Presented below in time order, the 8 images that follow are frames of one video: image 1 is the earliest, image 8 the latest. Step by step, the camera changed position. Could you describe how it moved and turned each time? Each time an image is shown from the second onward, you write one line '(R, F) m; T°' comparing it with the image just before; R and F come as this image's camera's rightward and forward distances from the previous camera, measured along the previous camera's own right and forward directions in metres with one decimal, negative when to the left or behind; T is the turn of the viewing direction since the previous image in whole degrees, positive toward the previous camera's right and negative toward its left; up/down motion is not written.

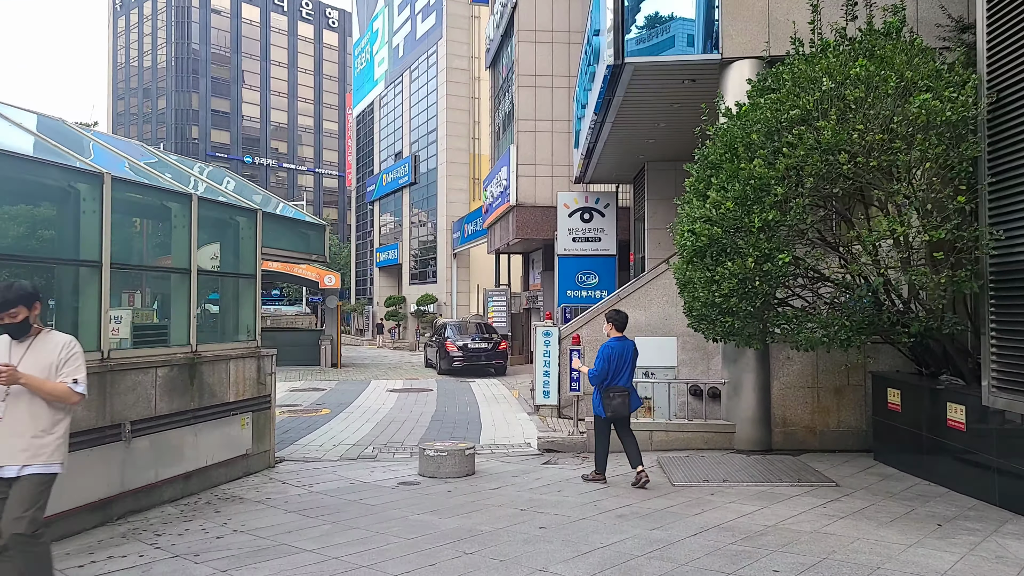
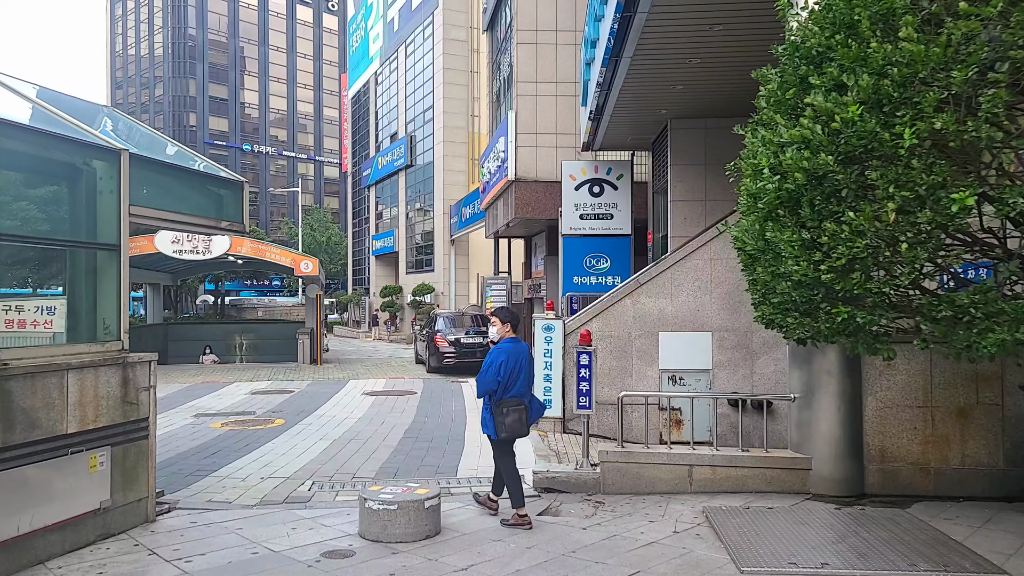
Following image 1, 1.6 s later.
(+0.2, +2.2) m; 0°
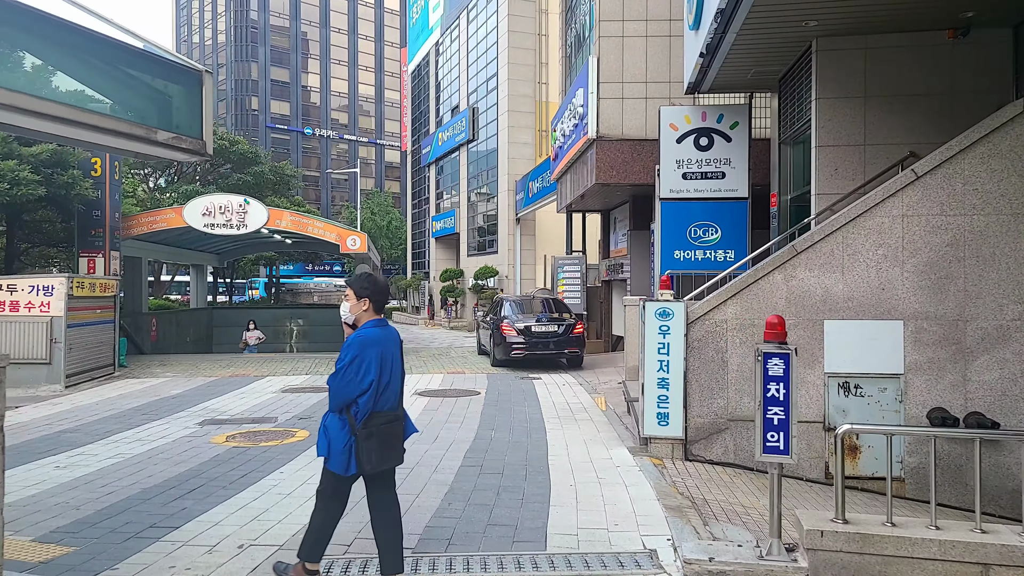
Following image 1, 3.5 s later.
(-0.3, +2.5) m; -5°
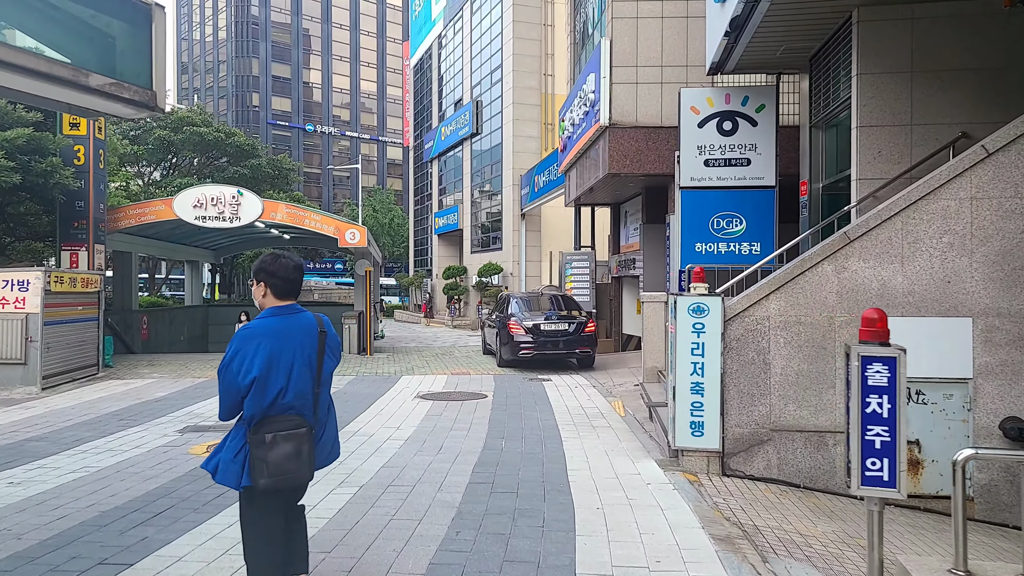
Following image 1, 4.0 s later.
(-0.1, +0.7) m; 0°
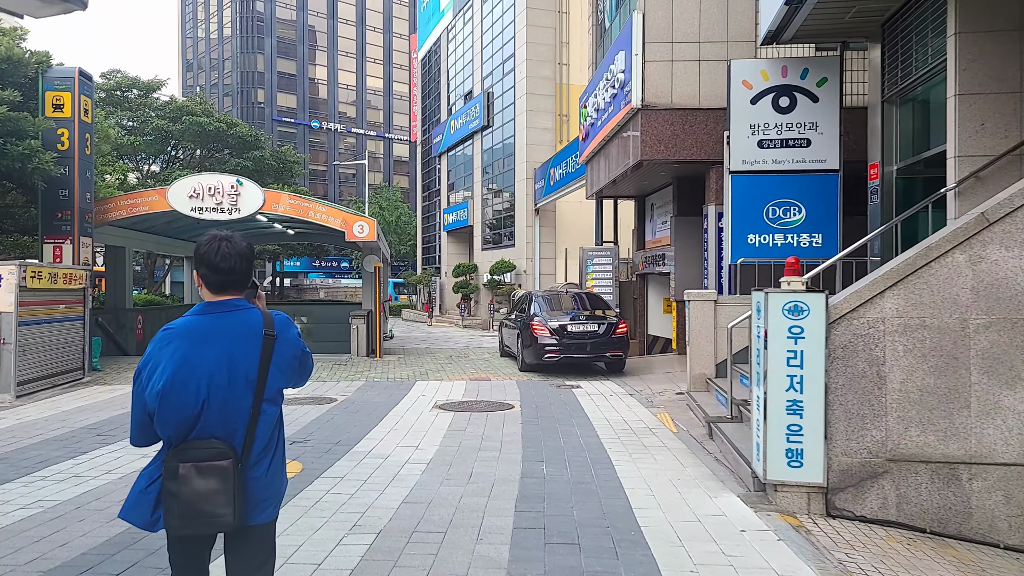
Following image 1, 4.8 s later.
(-0.3, +1.1) m; 0°
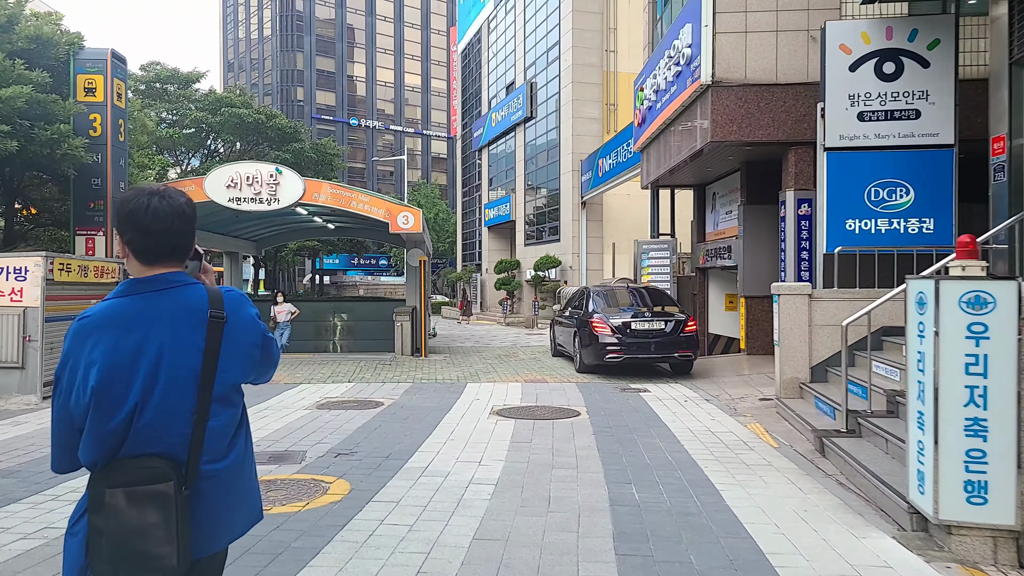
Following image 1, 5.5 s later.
(-0.3, +0.9) m; -3°
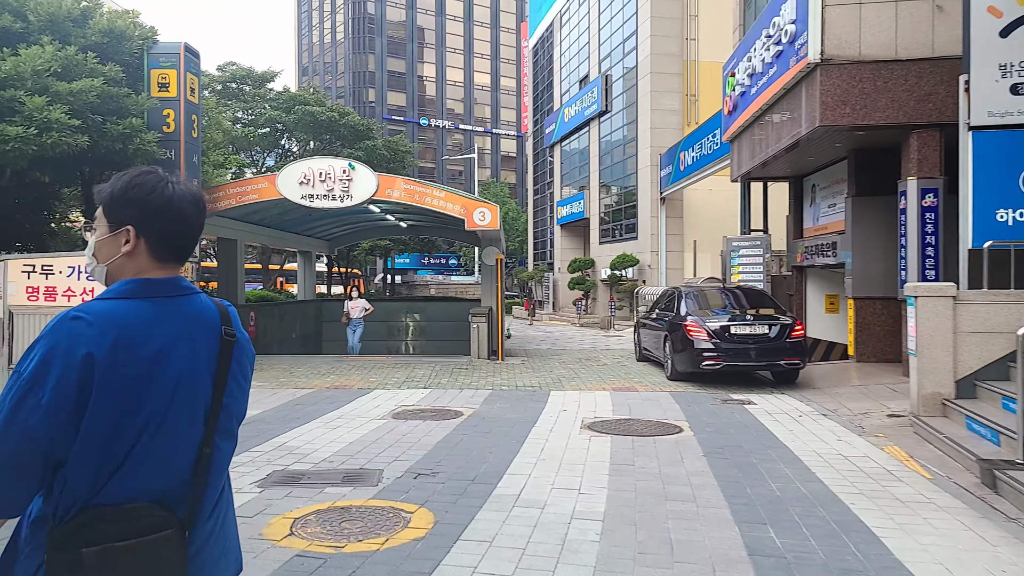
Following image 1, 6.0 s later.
(-0.2, +0.7) m; -5°
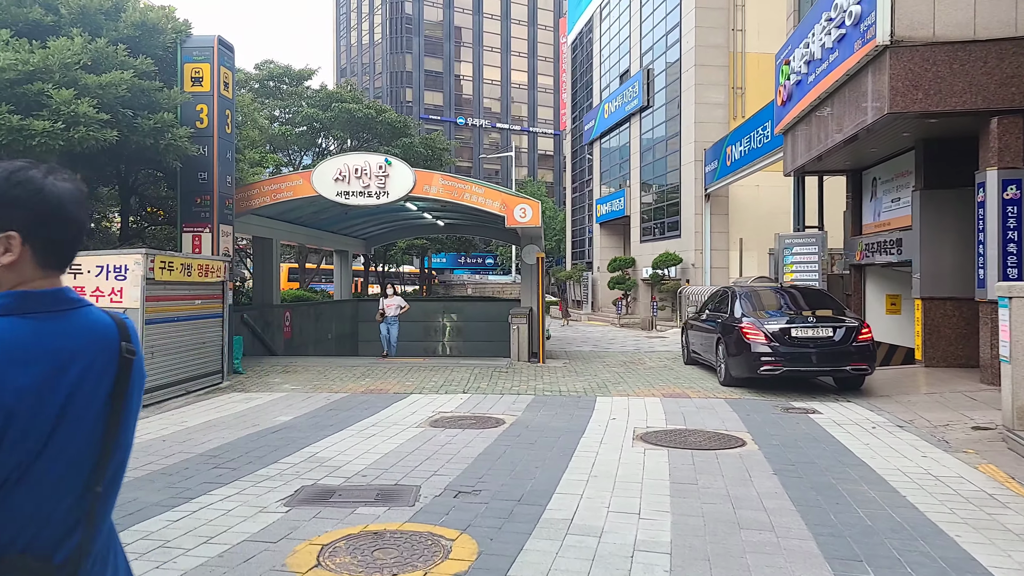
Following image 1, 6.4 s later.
(-0.1, +0.5) m; -3°
